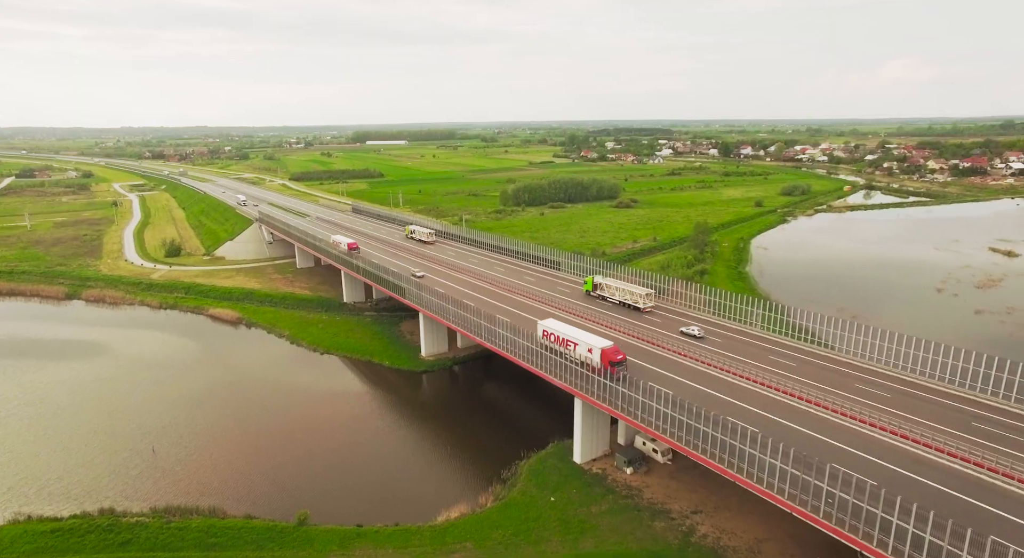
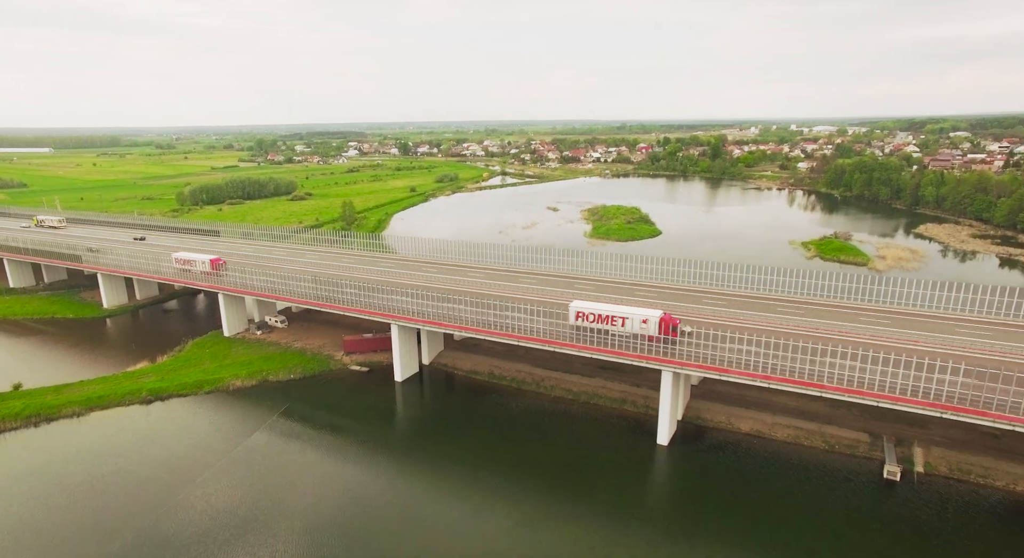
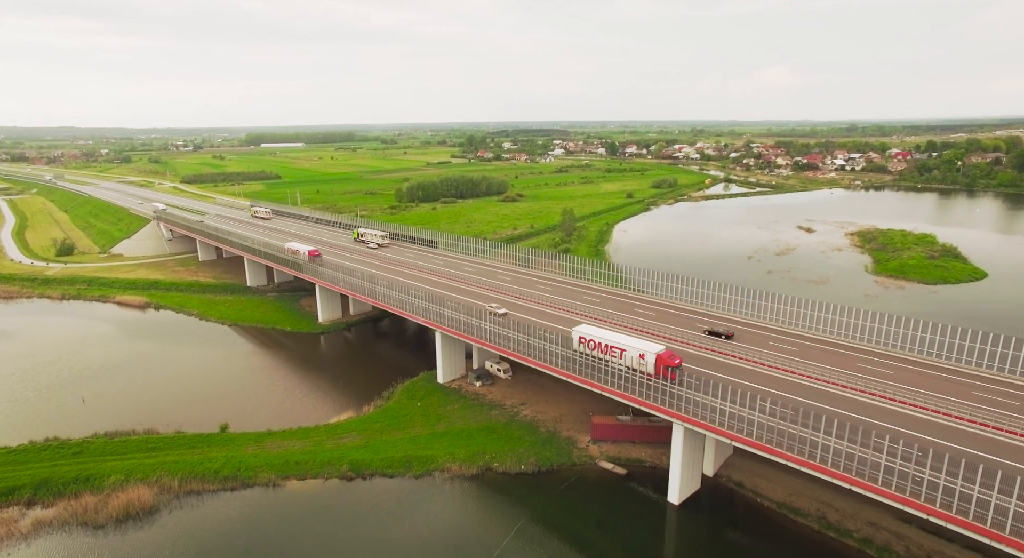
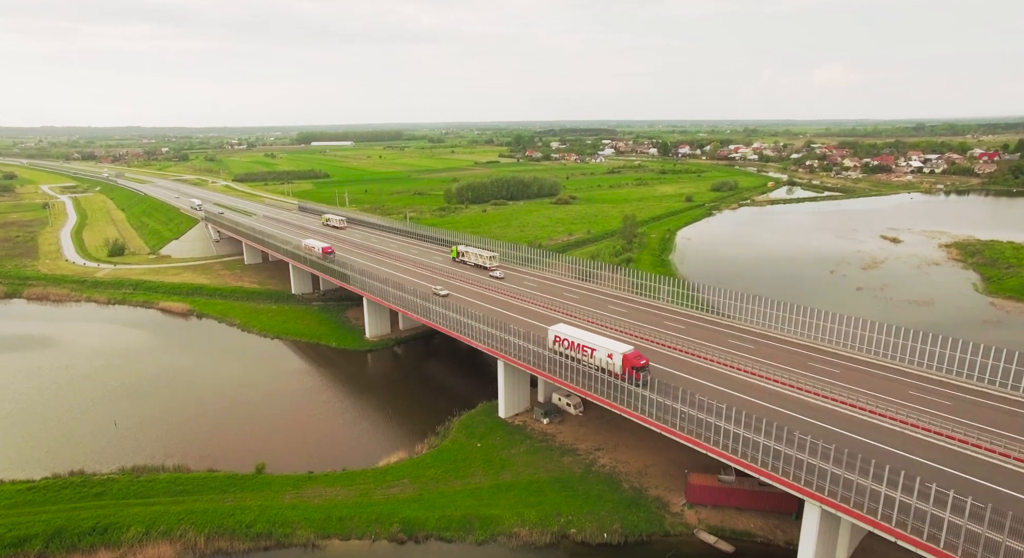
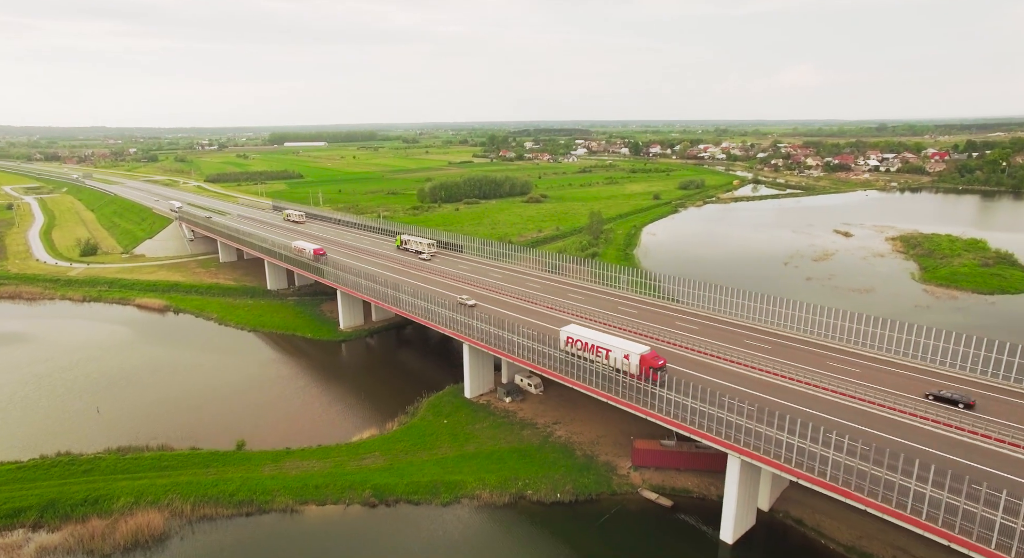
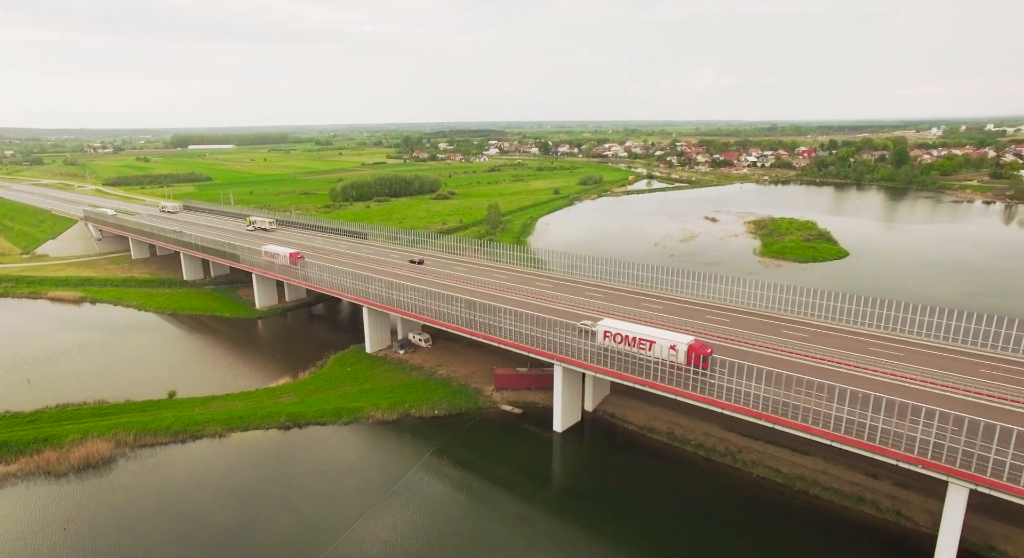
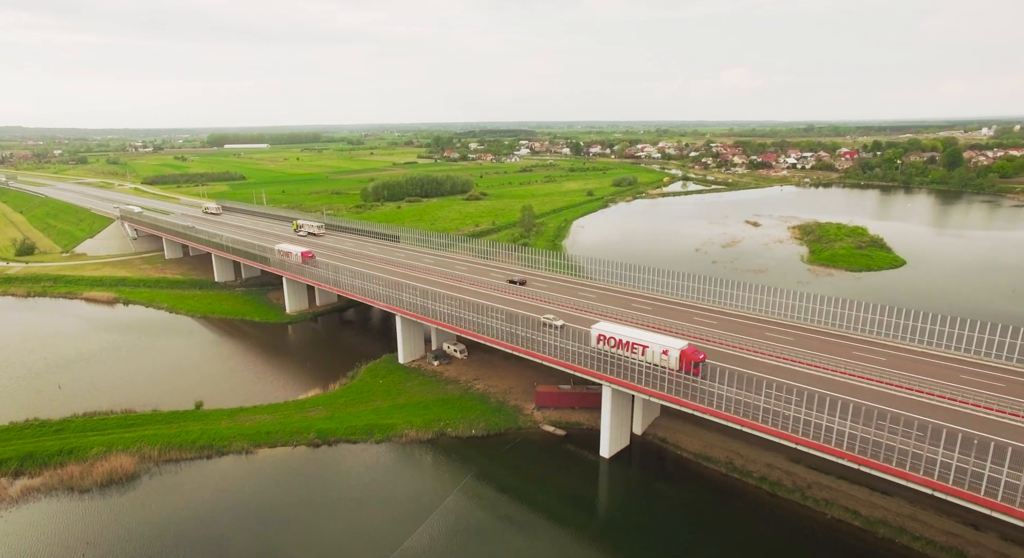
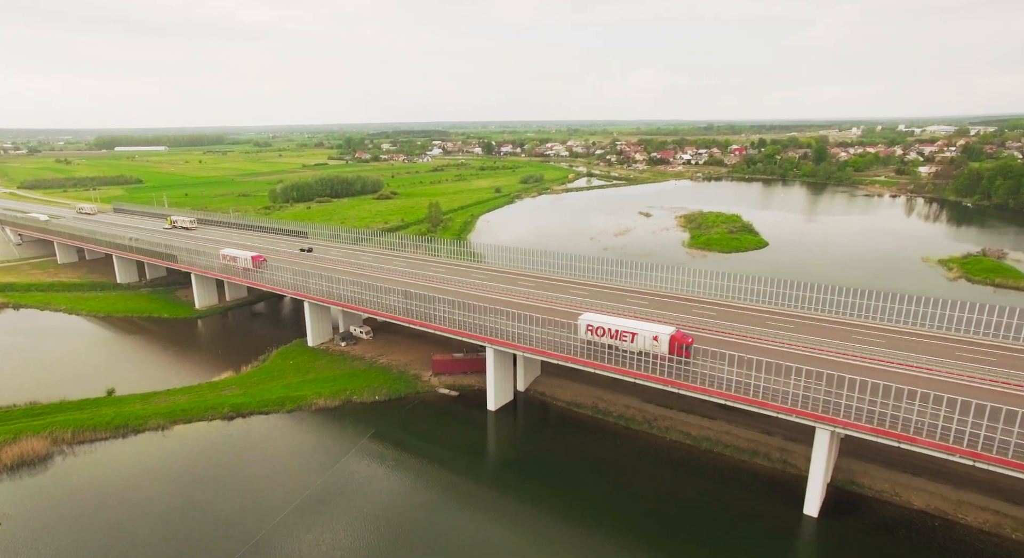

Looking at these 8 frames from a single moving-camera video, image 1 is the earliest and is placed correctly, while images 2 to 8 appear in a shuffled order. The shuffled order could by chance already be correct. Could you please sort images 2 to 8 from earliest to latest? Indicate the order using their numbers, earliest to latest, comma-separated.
4, 5, 3, 7, 6, 8, 2
